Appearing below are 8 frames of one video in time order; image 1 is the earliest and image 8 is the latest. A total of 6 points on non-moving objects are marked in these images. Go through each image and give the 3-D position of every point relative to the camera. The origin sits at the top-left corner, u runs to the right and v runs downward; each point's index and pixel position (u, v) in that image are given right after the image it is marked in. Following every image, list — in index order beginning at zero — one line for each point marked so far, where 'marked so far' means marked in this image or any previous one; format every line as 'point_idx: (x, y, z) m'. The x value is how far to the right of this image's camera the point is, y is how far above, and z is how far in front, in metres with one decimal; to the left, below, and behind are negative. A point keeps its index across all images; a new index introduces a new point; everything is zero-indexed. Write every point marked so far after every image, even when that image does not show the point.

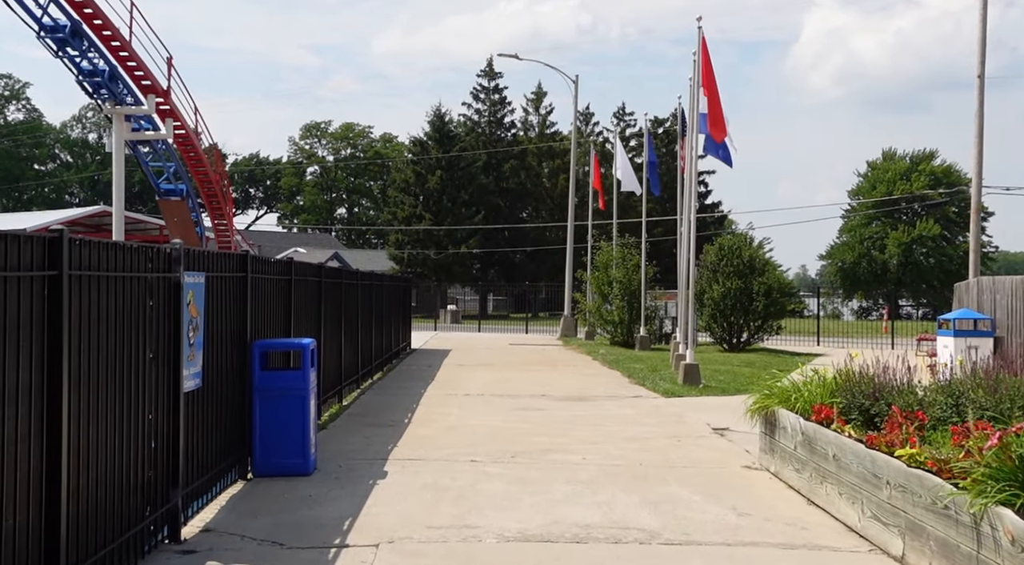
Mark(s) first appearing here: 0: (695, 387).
0: (+2.7, -1.6, +17.2) m
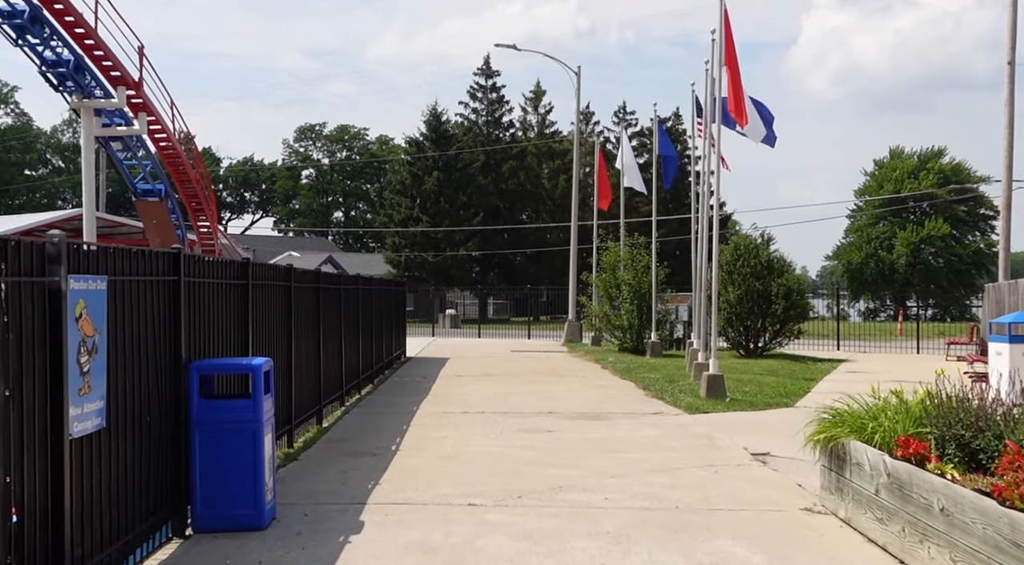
0: (+2.8, -1.6, +15.4) m
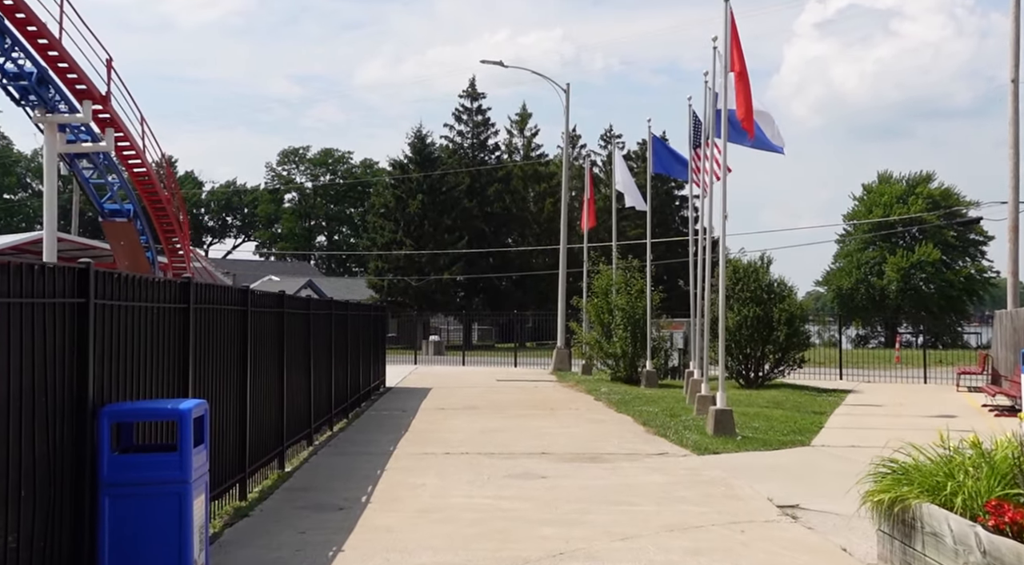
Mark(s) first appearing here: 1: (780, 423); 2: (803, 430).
0: (+2.6, -1.9, +14.0) m
1: (+3.8, -2.0, +16.6) m
2: (+4.0, -2.0, +16.0) m
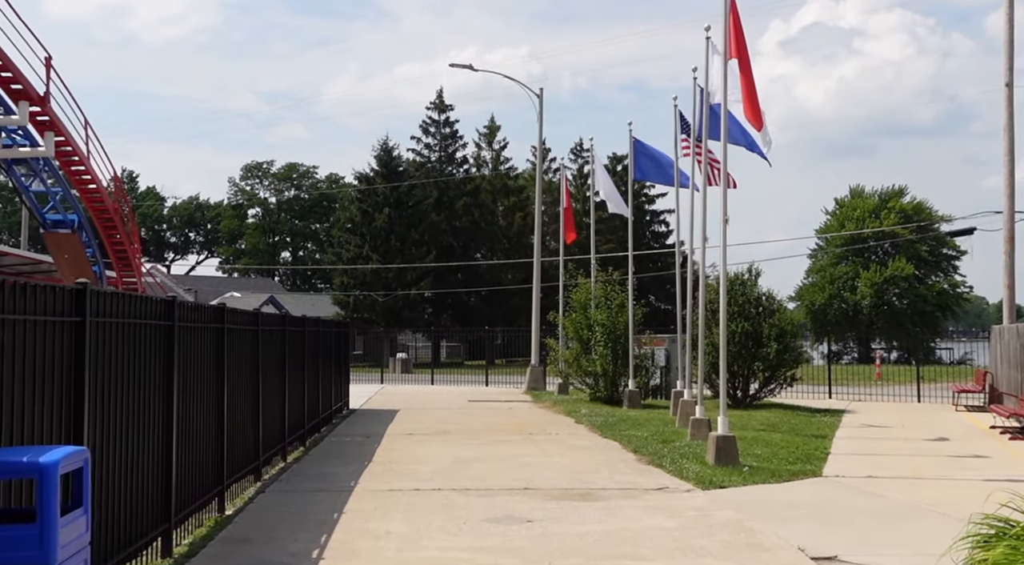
0: (+2.4, -2.0, +12.4) m
1: (+3.5, -2.2, +15.1) m
2: (+3.7, -2.2, +14.4) m
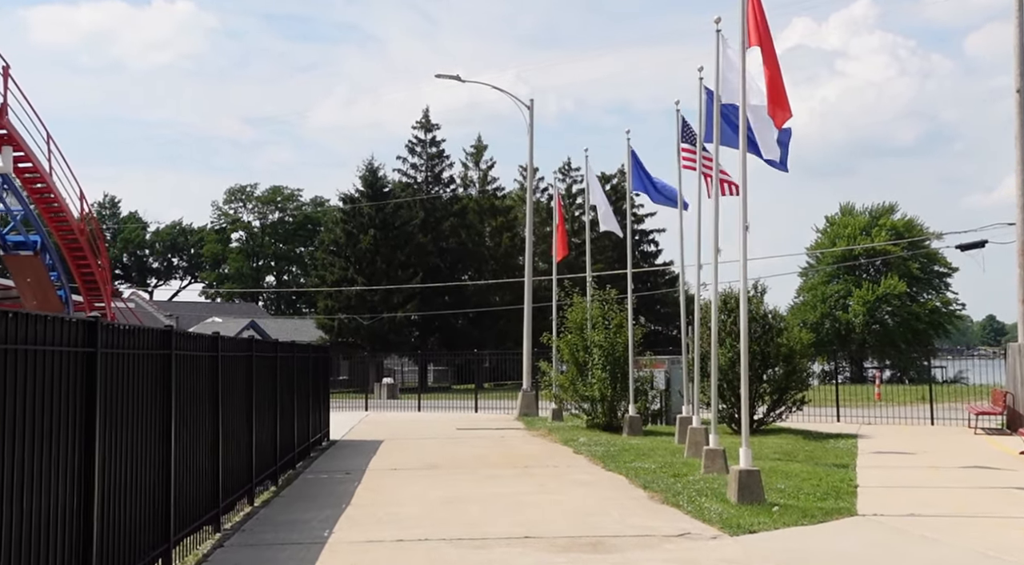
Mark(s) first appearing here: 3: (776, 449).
0: (+2.4, -2.1, +11.0) m
1: (+3.4, -2.3, +13.6) m
2: (+3.6, -2.3, +13.0) m
3: (+4.0, -2.5, +17.6) m
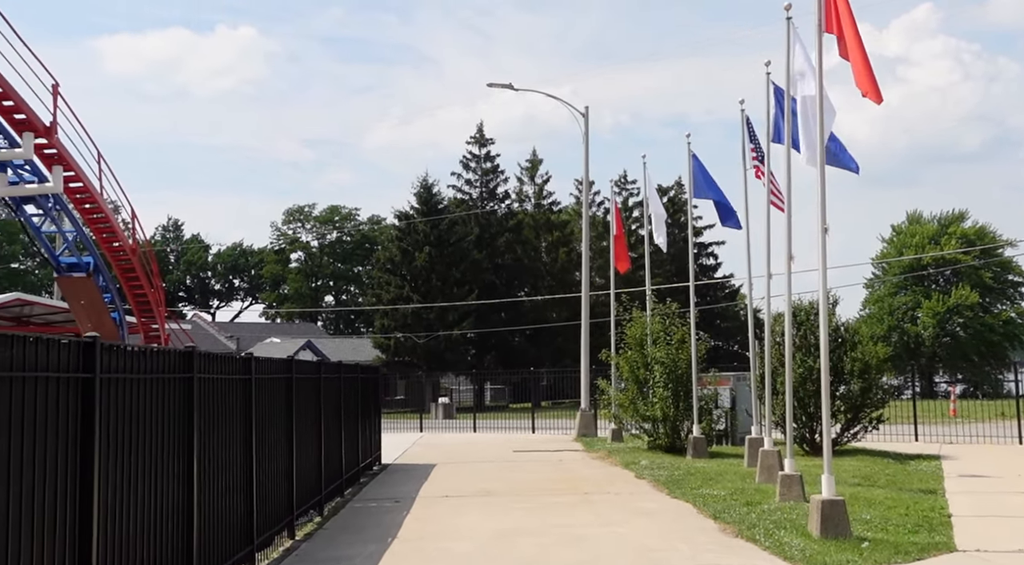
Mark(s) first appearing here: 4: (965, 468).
0: (+2.9, -2.2, +9.9) m
1: (+4.1, -2.4, +12.5) m
2: (+4.2, -2.4, +11.8) m
3: (+4.8, -2.7, +16.4) m
4: (+7.0, -2.9, +18.0) m
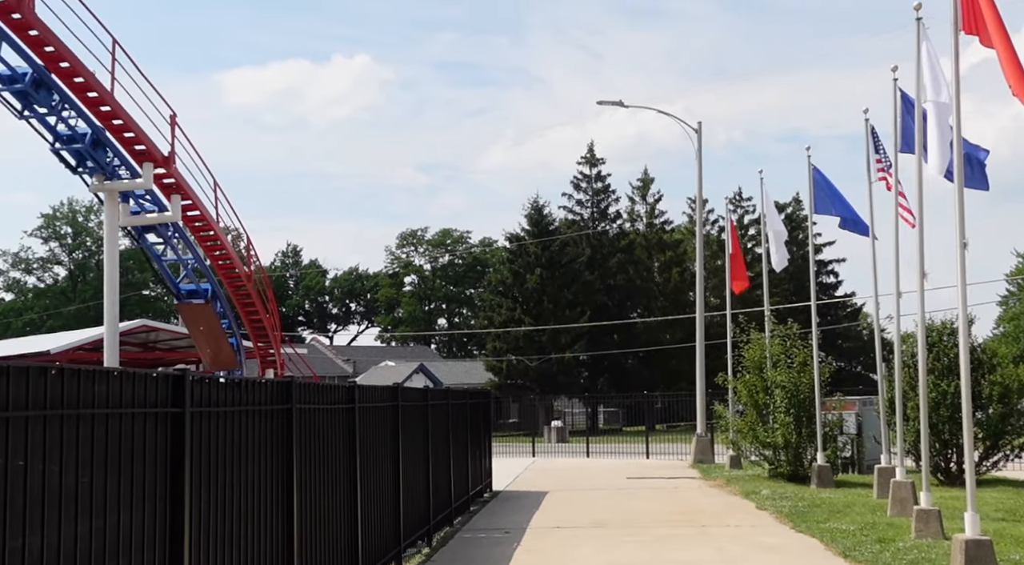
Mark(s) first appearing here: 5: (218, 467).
0: (+3.7, -2.4, +9.0) m
1: (+5.2, -2.6, +11.4) m
2: (+5.3, -2.6, +10.8) m
3: (+6.3, -2.9, +15.3) m
4: (+8.7, -3.1, +16.7) m
5: (-1.7, -1.1, +6.9) m
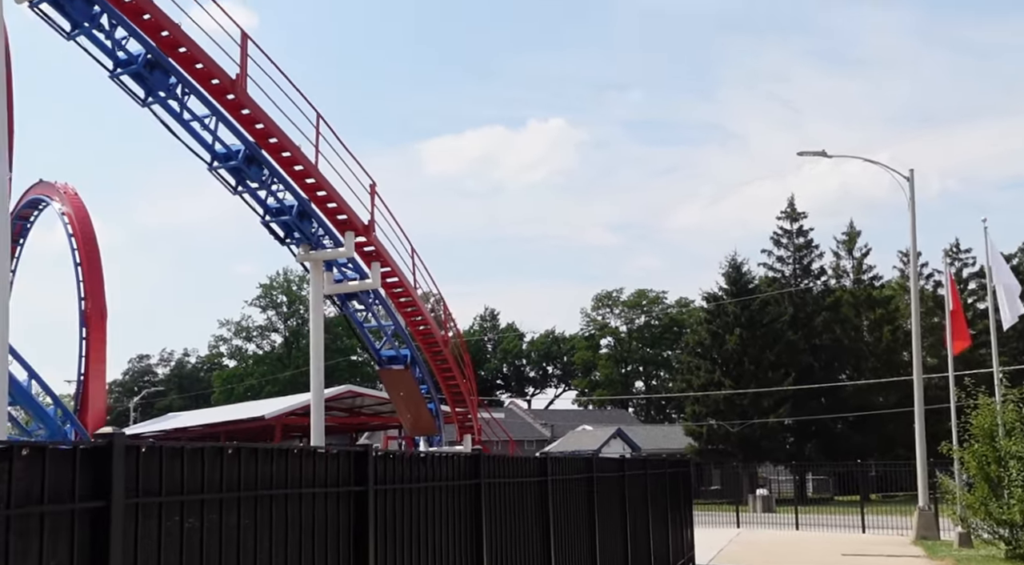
0: (+5.1, -2.7, +7.2) m
1: (+7.0, -3.1, +9.4) m
2: (+7.0, -3.0, +8.7) m
3: (+8.7, -3.5, +12.9) m
4: (+11.2, -3.8, +13.9) m
5: (-0.7, -1.5, +6.1) m
